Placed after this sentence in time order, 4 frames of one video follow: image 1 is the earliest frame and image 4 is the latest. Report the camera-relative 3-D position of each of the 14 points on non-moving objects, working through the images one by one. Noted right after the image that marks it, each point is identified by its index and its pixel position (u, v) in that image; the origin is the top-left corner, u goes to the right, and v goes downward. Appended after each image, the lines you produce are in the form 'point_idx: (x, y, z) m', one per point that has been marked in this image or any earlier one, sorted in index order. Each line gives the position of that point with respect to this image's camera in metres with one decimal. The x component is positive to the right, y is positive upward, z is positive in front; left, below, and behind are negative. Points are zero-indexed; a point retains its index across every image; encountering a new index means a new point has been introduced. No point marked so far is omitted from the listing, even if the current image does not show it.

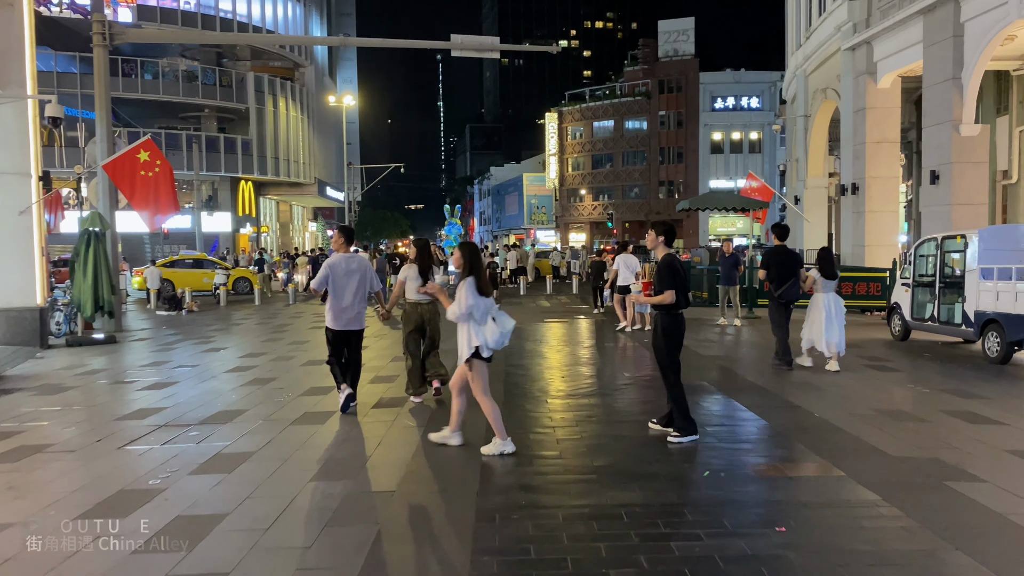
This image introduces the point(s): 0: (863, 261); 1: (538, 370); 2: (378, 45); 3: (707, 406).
0: (+7.9, +0.6, +18.3) m
1: (+0.1, -1.0, +10.0) m
2: (-2.7, +4.9, +16.3) m
3: (+1.8, -1.1, +7.4) m
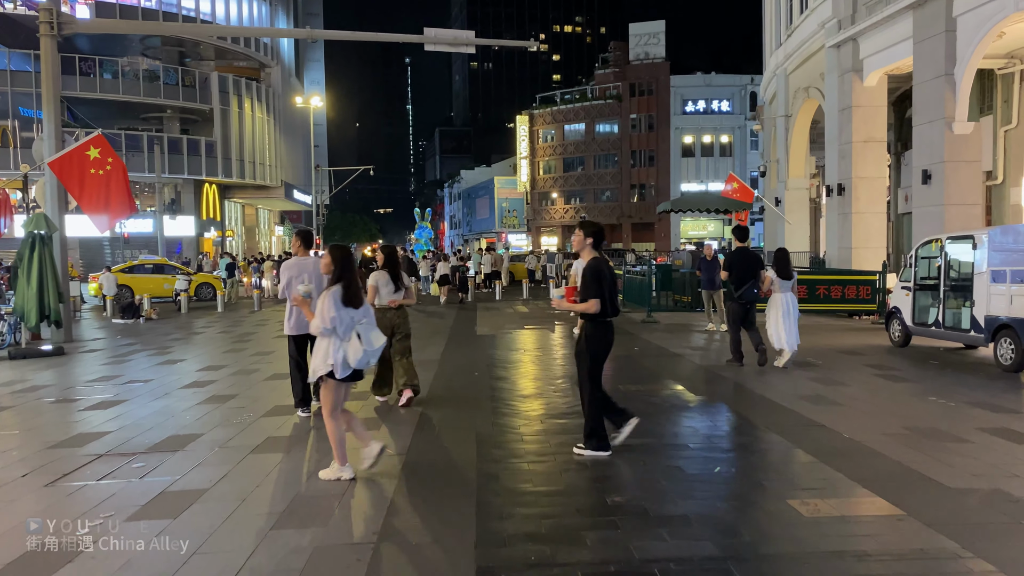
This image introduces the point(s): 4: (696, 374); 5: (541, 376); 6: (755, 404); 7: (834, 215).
0: (+7.4, +0.5, +17.8) m
1: (-0.1, -1.0, +9.3) m
2: (-3.1, +4.8, +15.4) m
3: (+1.7, -1.1, +6.7) m
4: (+2.2, -1.0, +9.7) m
5: (+0.4, -1.0, +9.8) m
6: (+2.3, -1.1, +7.5) m
7: (+7.3, +1.7, +18.4) m
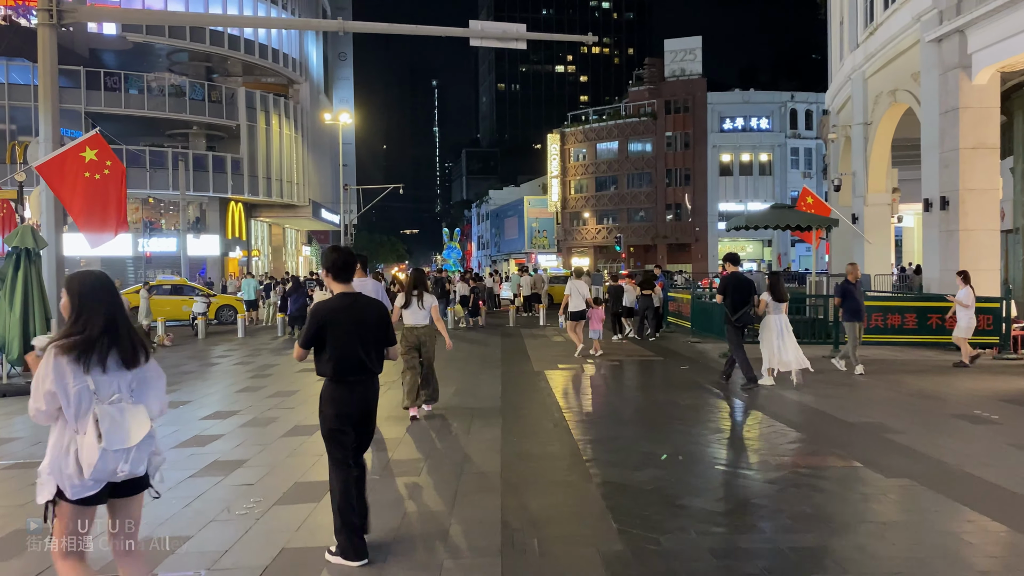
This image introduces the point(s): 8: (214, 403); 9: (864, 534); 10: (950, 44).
0: (+8.5, 0.0, +15.5) m
1: (+0.7, -1.3, +7.1) m
2: (-2.1, +4.3, +13.5) m
3: (+2.4, -1.4, +4.5) m
4: (+3.0, -1.3, +7.5) m
5: (+1.2, -1.3, +7.6) m
6: (+3.0, -1.3, +5.3) m
7: (+8.4, +1.1, +16.1) m
8: (-3.6, -1.4, +9.8) m
9: (+2.0, -1.4, +4.4) m
10: (+8.5, +4.7, +15.7) m
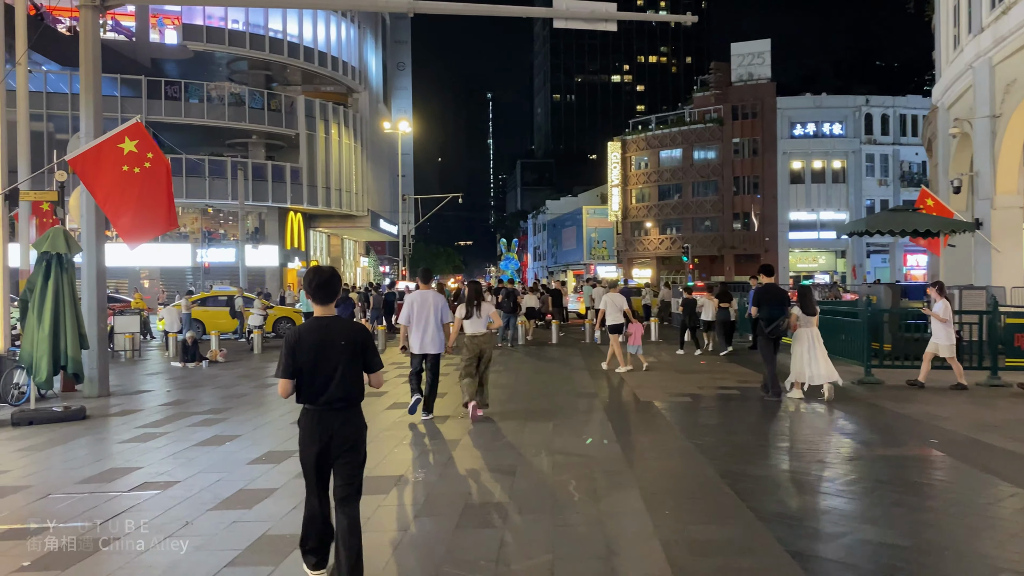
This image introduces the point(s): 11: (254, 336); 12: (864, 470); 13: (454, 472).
0: (+9.9, -0.2, +13.1) m
1: (+1.6, -1.4, +5.2) m
2: (-0.7, +4.1, +11.9) m
3: (+3.2, -1.4, +2.5) m
4: (+4.0, -1.4, +5.4) m
5: (+2.1, -1.4, +5.7) m
6: (+3.8, -1.4, +3.2) m
7: (+9.9, +0.8, +13.7) m
8: (-2.5, -1.5, +8.2) m
9: (+2.7, -1.4, +2.5) m
10: (+10.0, +4.5, +13.4) m
11: (-6.2, -1.2, +19.5) m
12: (+2.8, -1.4, +6.5) m
13: (-0.4, -1.4, +6.3) m
